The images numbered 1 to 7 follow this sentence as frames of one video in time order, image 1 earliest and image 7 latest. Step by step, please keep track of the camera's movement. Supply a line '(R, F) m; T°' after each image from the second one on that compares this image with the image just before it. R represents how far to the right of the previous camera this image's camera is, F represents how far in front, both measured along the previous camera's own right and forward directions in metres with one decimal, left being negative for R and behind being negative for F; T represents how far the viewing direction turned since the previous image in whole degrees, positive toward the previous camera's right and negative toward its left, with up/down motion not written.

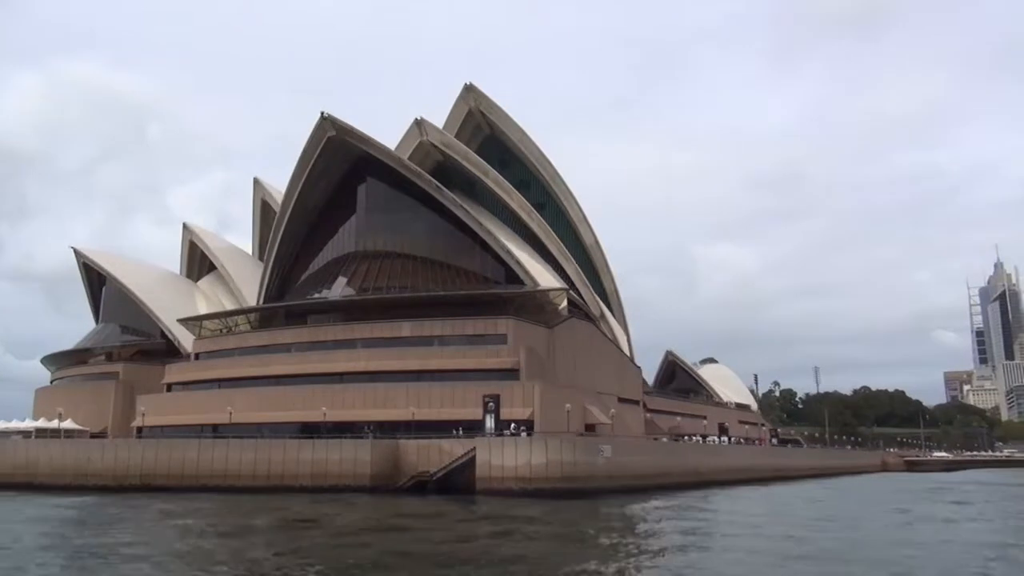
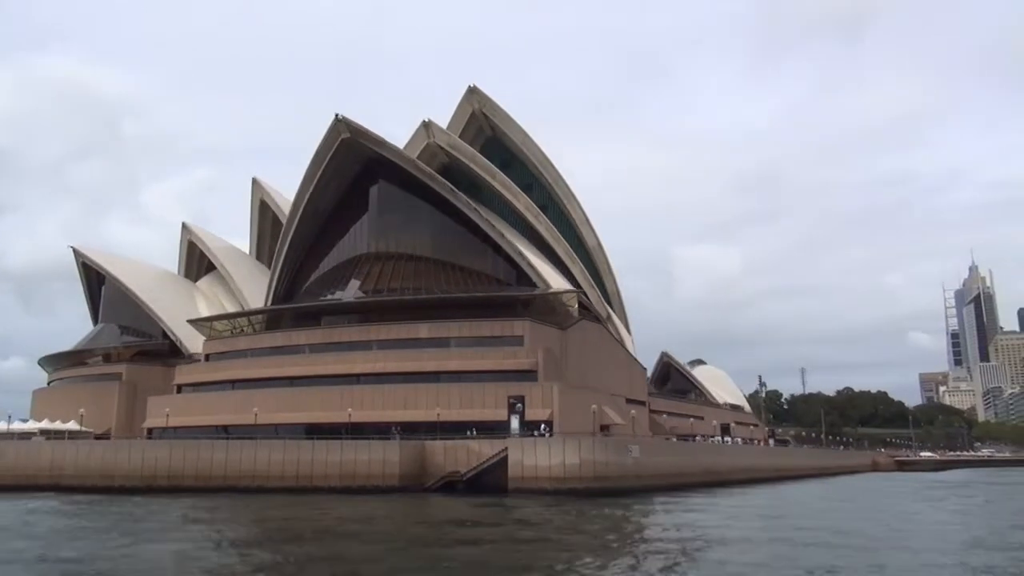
(-1.6, -0.3) m; +2°
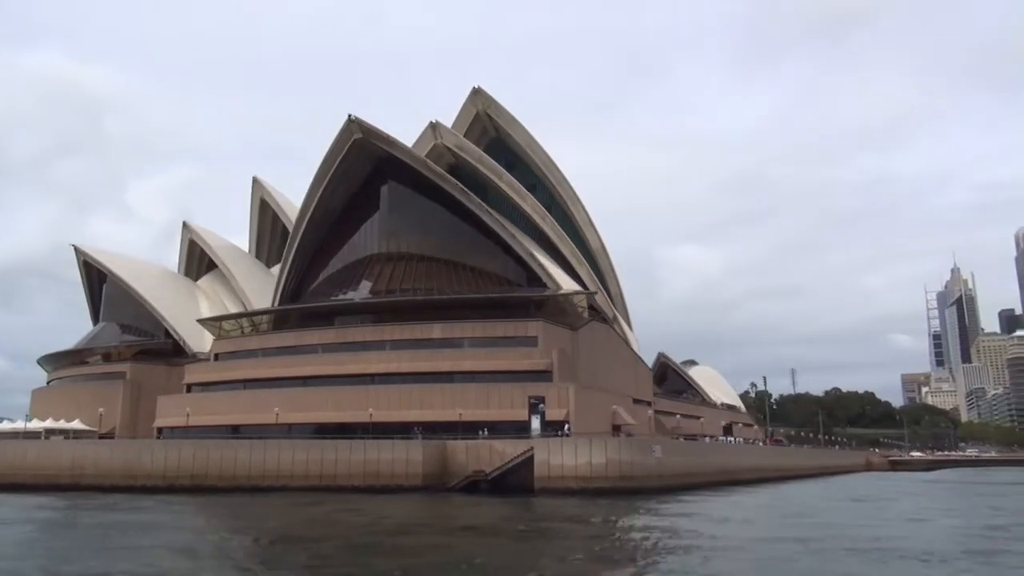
(-1.2, -0.2) m; +1°
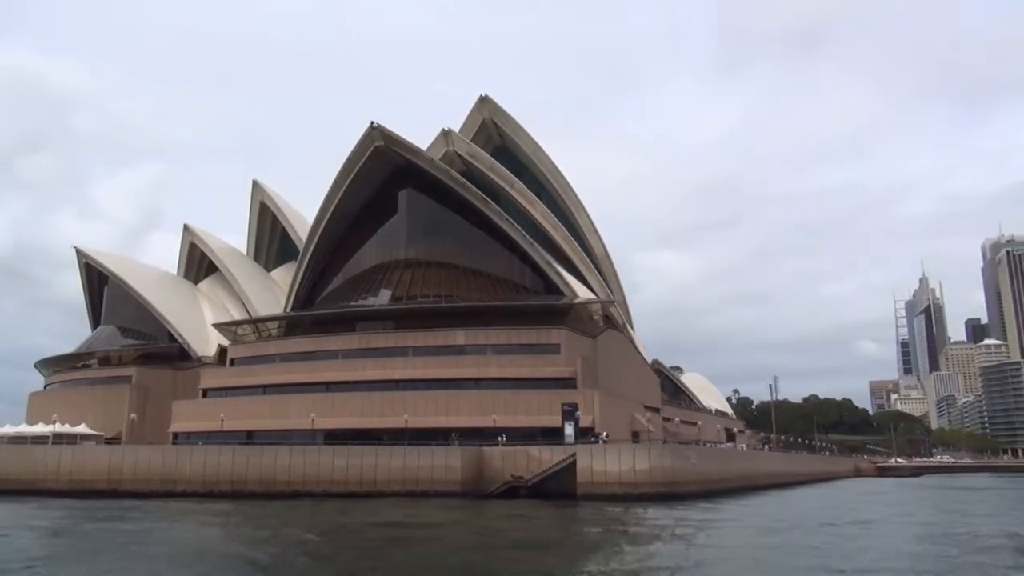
(-2.2, -0.4) m; +2°
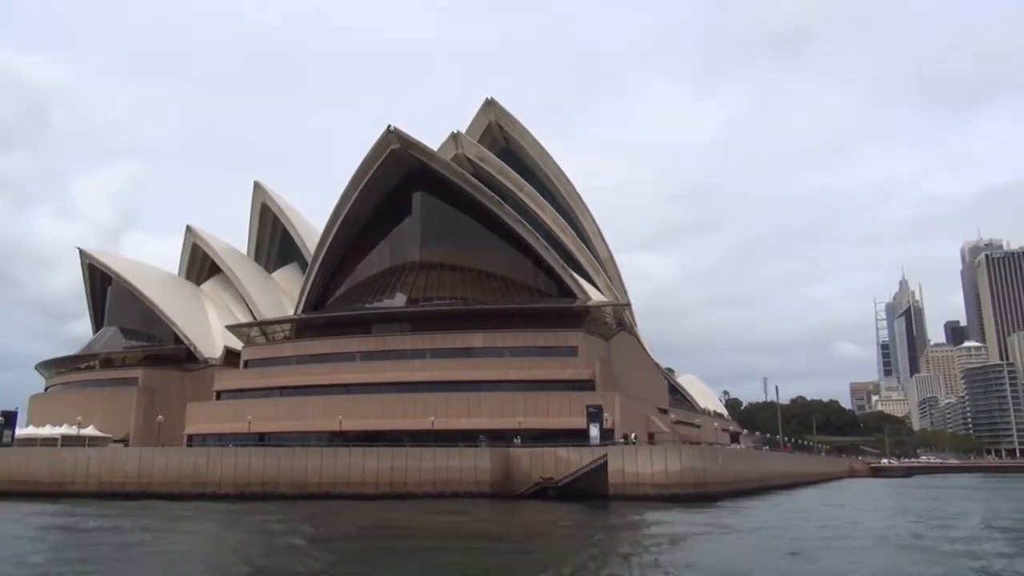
(-1.6, -0.3) m; +1°
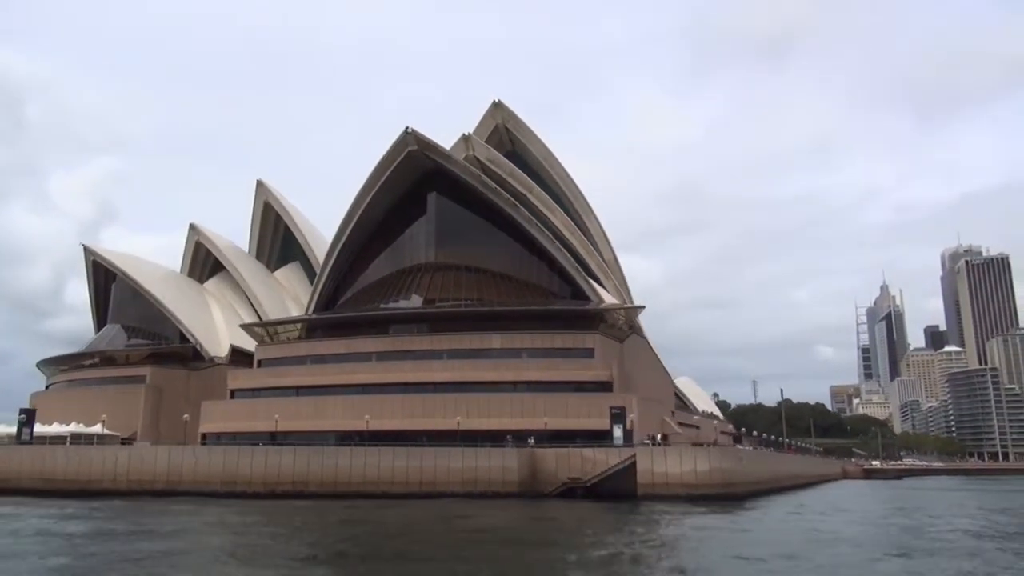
(-1.6, -0.3) m; +1°
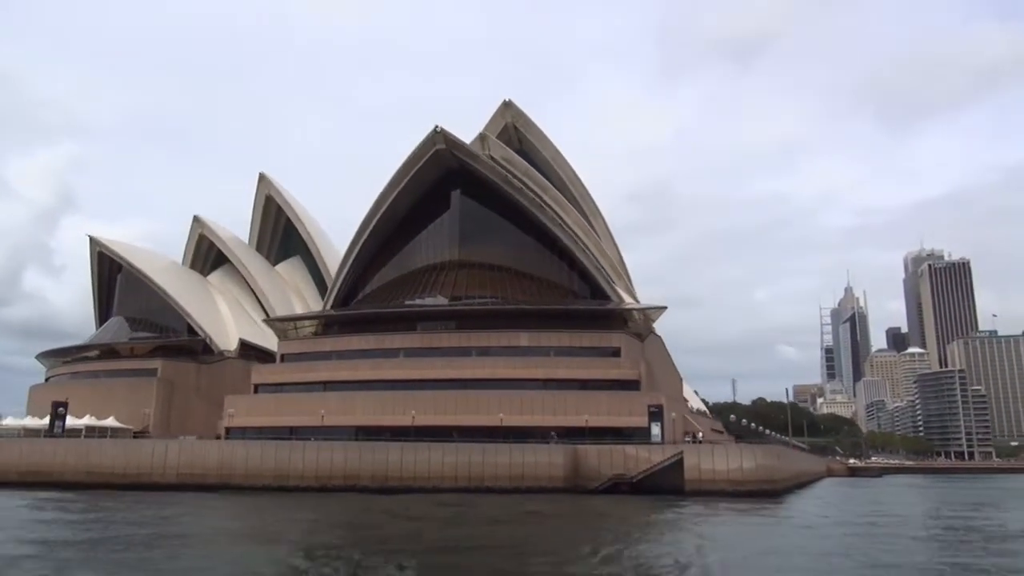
(-2.8, -0.5) m; +3°
